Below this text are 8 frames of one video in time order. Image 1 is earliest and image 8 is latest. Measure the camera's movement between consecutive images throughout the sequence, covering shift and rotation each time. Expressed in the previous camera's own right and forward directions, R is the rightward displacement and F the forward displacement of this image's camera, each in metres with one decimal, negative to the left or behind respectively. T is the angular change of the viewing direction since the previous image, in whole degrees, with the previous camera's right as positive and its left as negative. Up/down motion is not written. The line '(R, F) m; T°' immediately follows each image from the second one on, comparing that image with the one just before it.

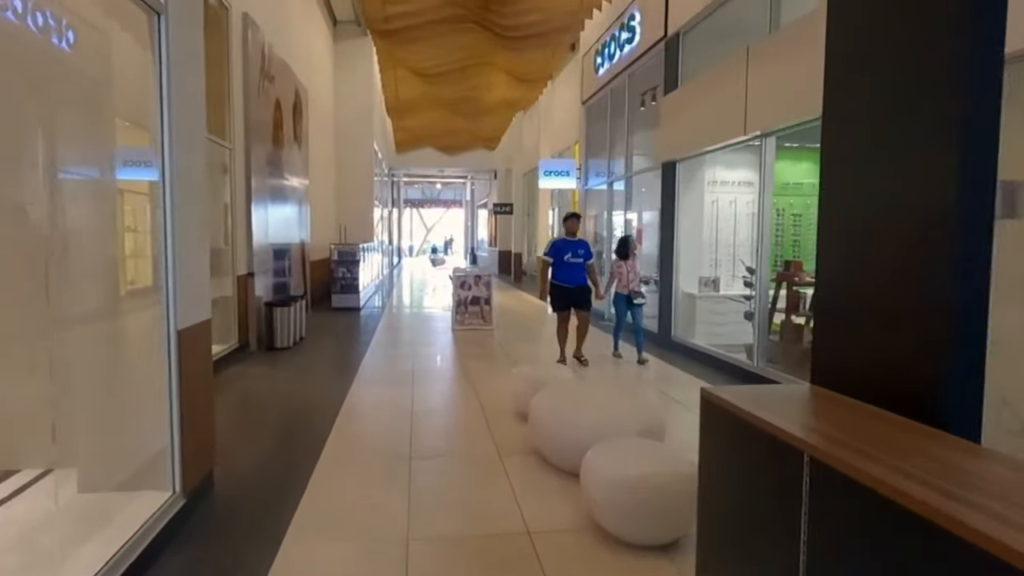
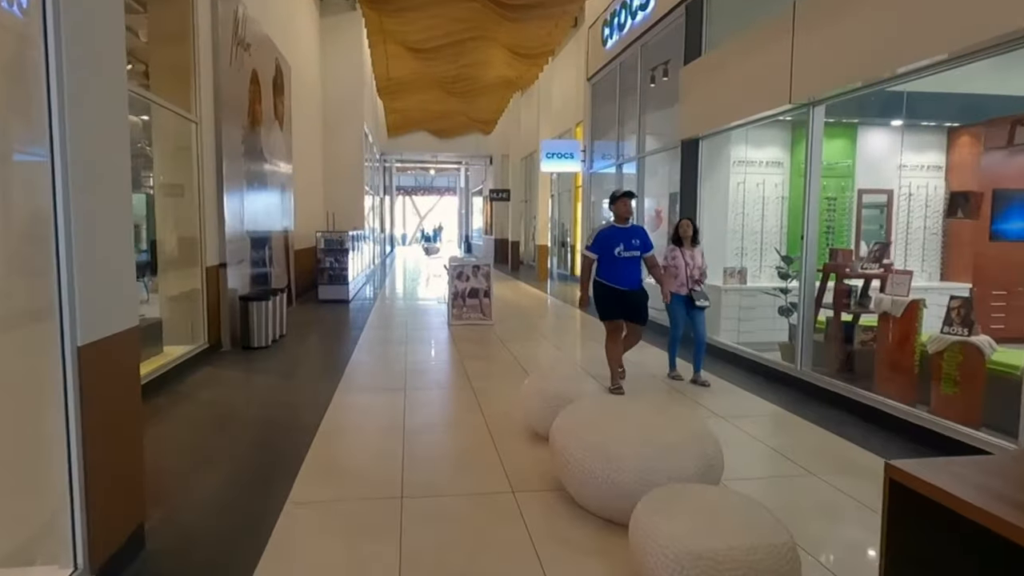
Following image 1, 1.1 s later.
(-0.1, +0.7) m; +1°
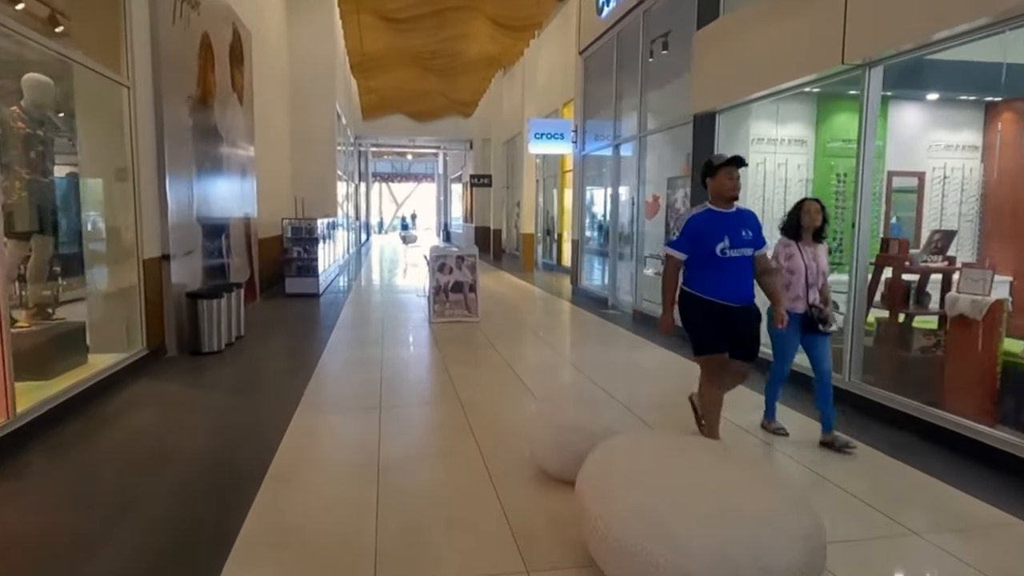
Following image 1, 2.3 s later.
(-0.1, +0.8) m; +2°
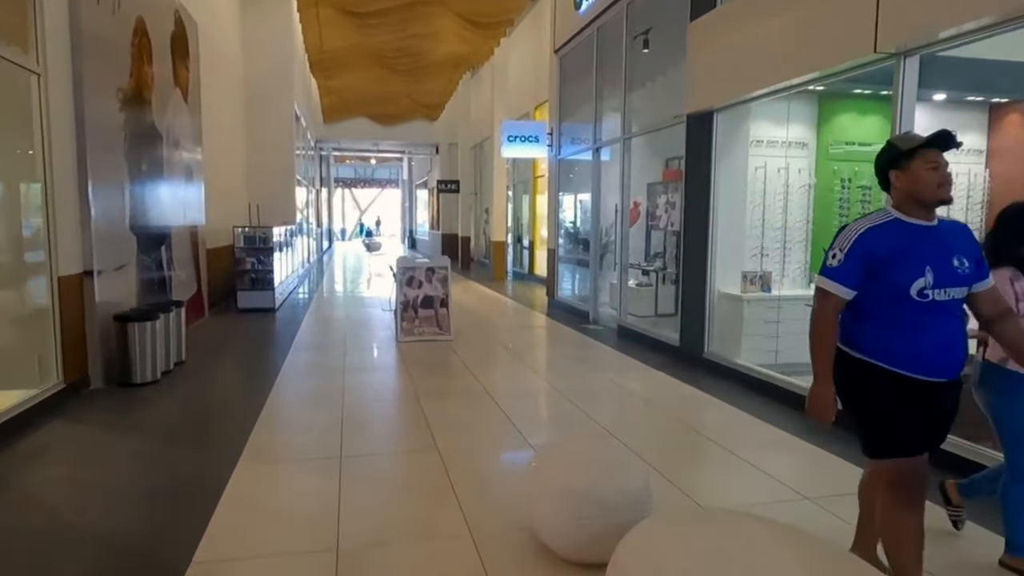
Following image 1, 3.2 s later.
(-0.1, +0.6) m; +3°
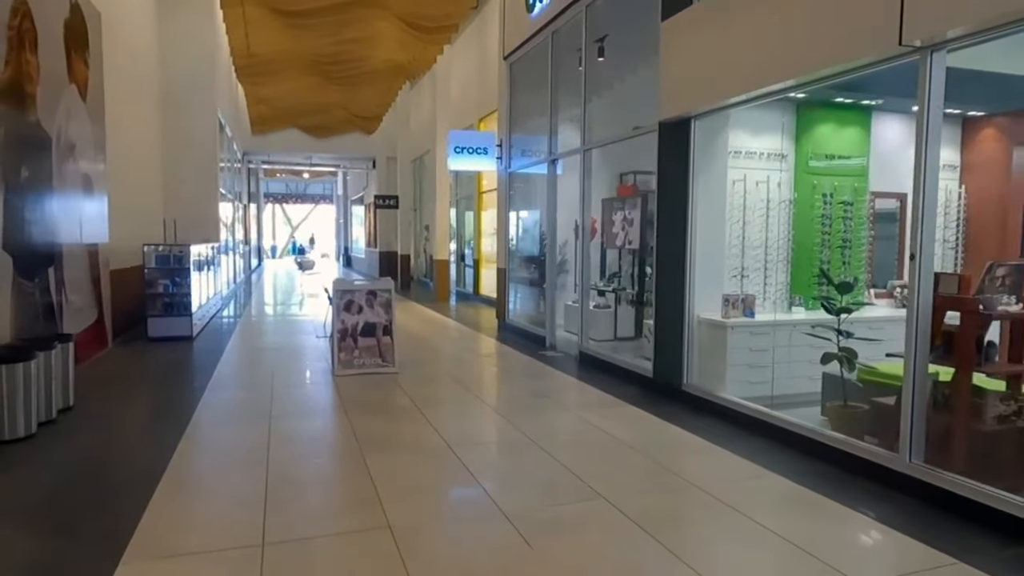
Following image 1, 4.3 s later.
(-0.1, +0.7) m; +5°
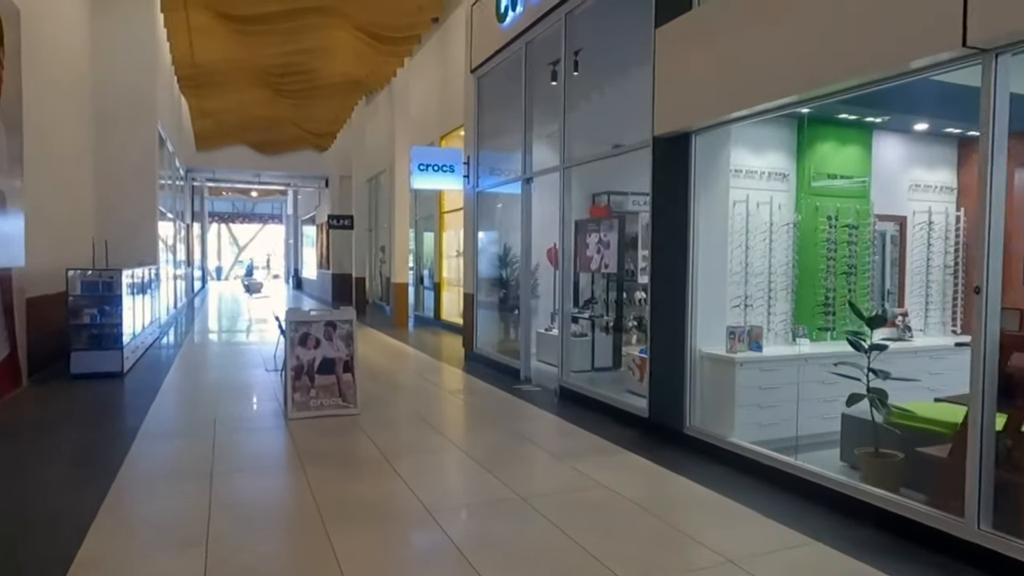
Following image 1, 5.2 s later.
(-0.2, +0.6) m; +4°
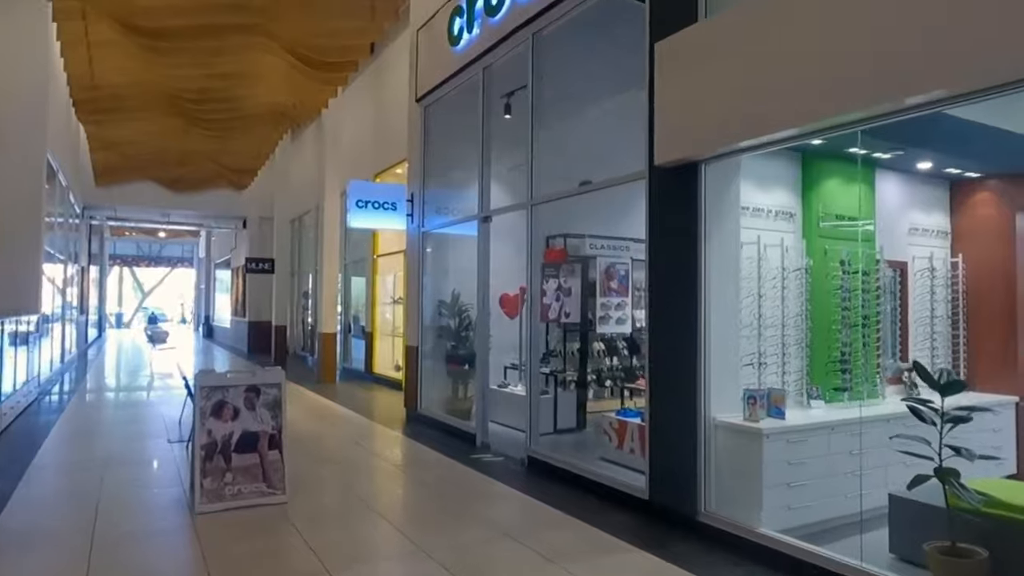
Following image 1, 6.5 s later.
(-0.3, +0.8) m; +7°
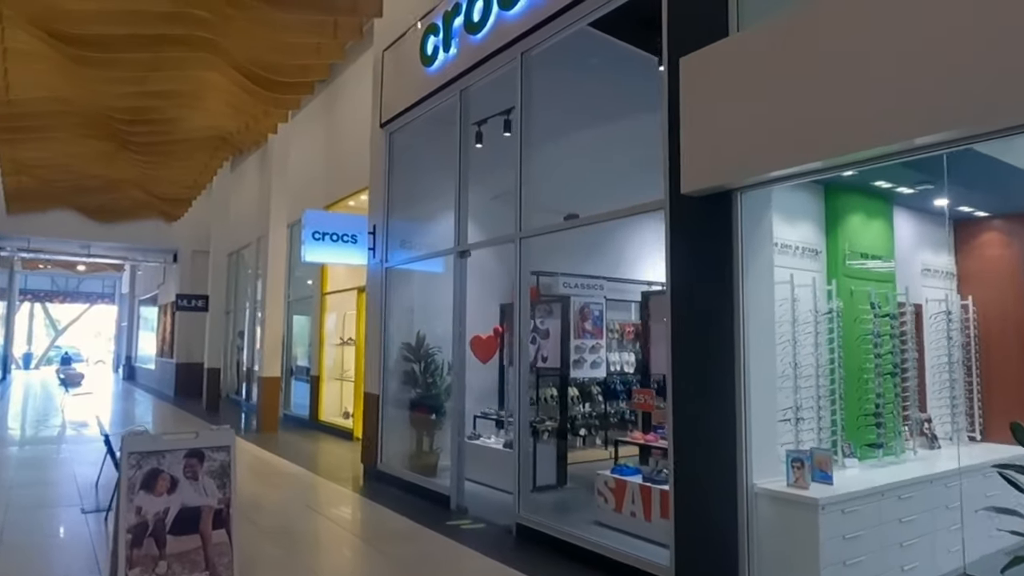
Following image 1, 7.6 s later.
(-0.3, +0.6) m; +5°
